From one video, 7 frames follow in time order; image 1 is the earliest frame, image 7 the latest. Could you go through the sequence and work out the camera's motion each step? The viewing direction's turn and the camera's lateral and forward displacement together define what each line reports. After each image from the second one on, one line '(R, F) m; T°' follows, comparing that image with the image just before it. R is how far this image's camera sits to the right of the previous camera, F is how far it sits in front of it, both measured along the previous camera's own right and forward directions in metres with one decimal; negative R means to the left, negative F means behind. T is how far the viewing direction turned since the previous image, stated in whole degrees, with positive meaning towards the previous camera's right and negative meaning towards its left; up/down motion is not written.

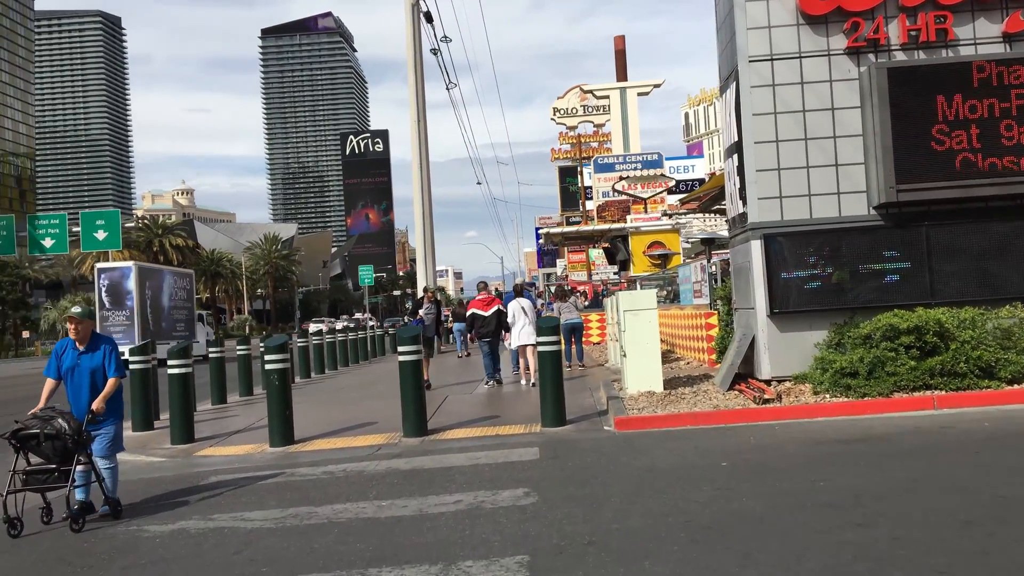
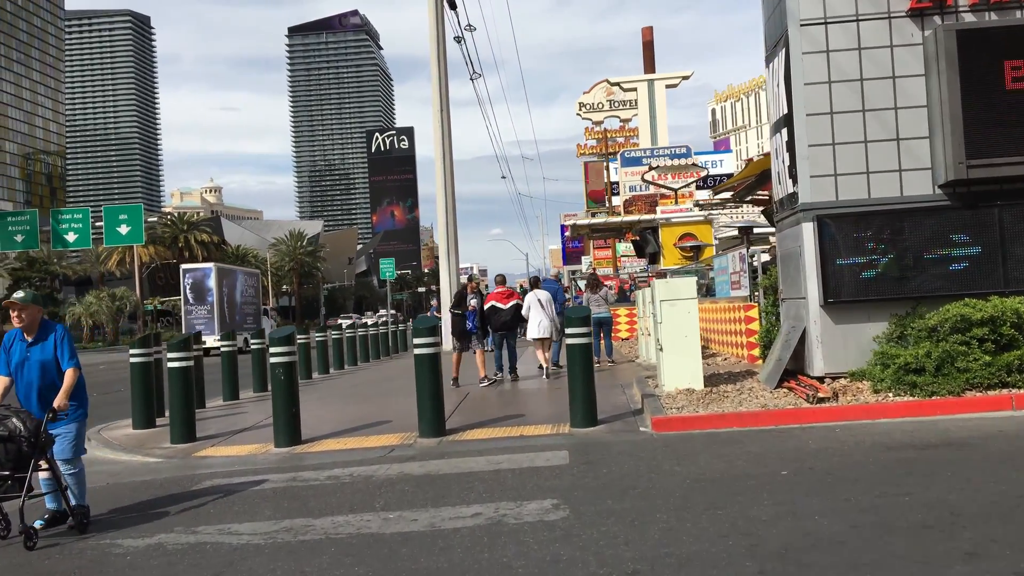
(0.0, +0.9) m; -2°
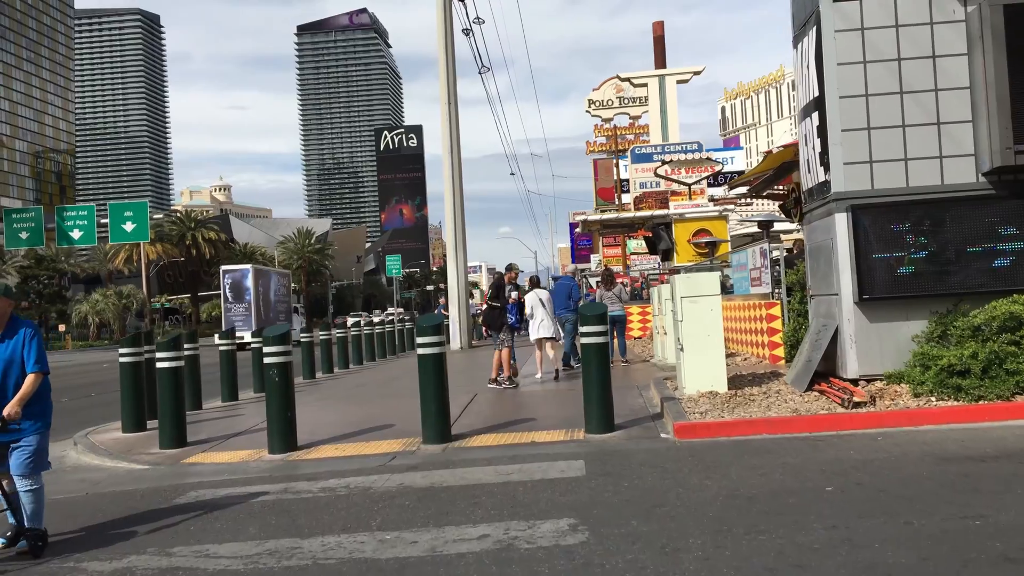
(0.0, +0.6) m; -1°
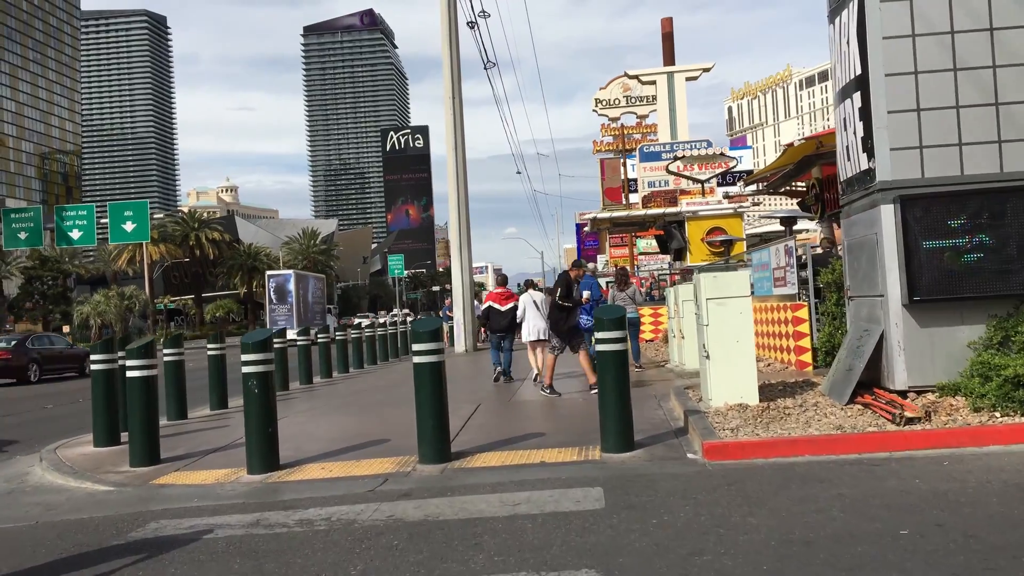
(0.0, +0.9) m; 0°
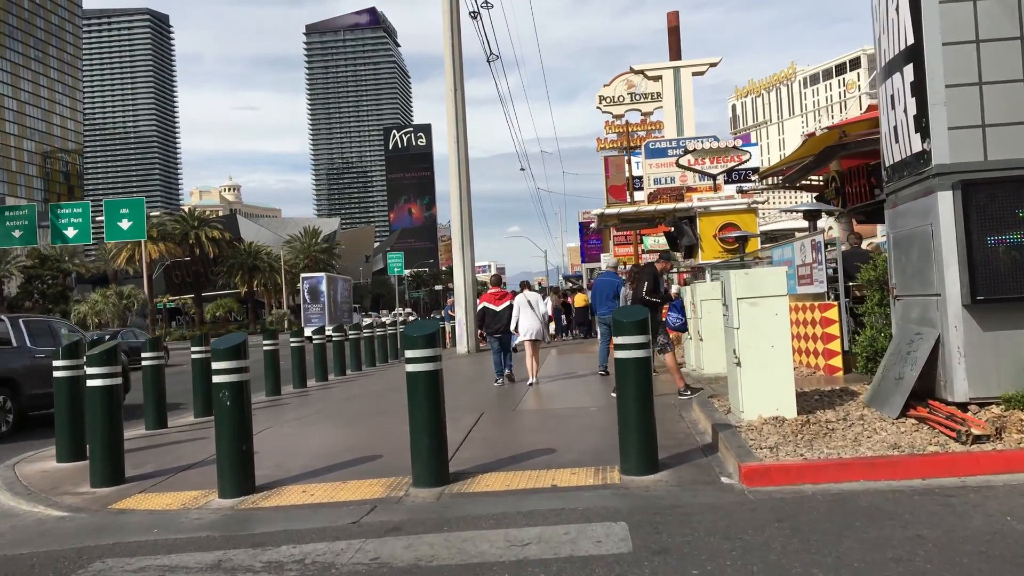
(0.0, +0.9) m; 0°
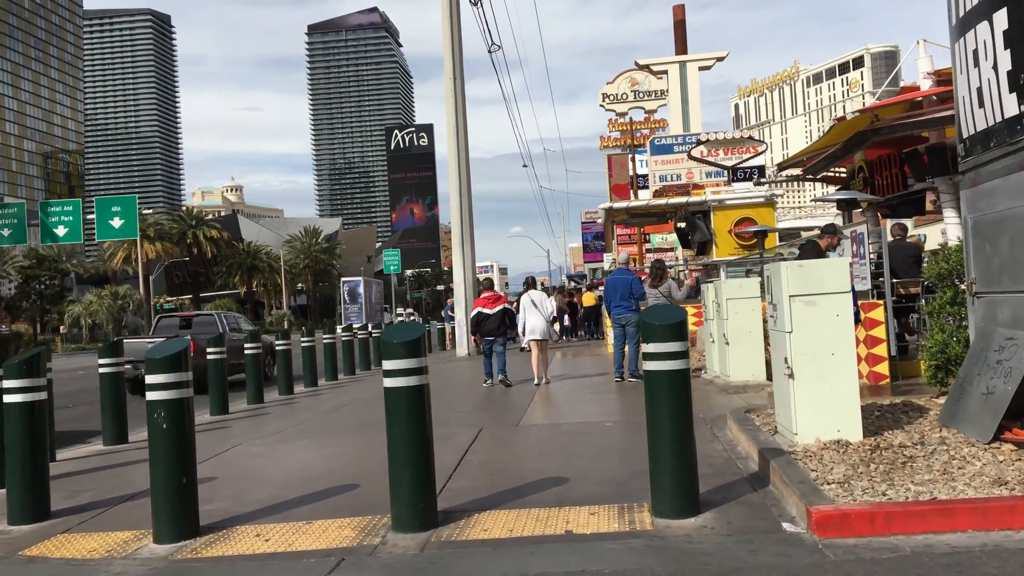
(0.0, +1.3) m; 0°
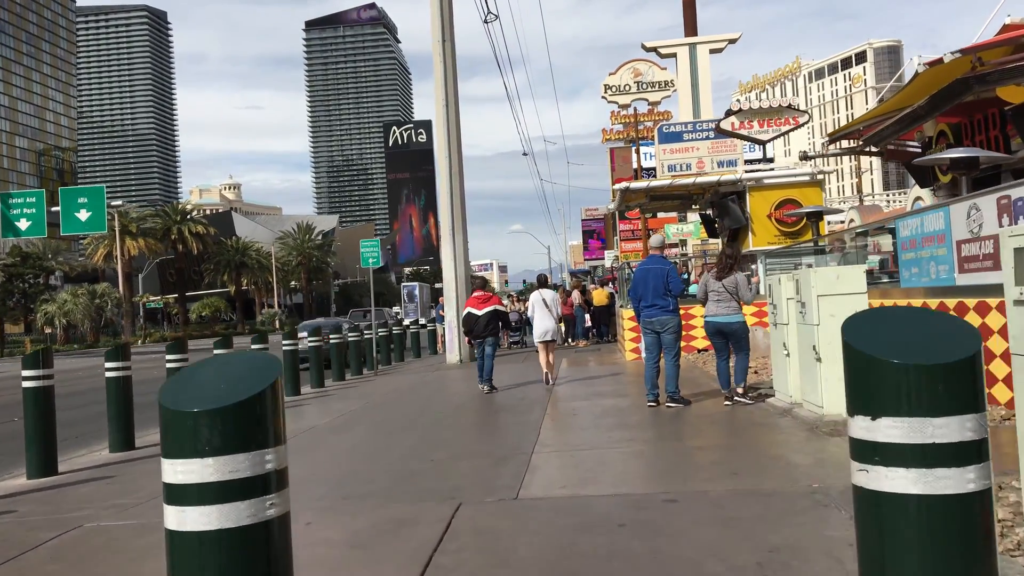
(0.0, +3.2) m; 0°
